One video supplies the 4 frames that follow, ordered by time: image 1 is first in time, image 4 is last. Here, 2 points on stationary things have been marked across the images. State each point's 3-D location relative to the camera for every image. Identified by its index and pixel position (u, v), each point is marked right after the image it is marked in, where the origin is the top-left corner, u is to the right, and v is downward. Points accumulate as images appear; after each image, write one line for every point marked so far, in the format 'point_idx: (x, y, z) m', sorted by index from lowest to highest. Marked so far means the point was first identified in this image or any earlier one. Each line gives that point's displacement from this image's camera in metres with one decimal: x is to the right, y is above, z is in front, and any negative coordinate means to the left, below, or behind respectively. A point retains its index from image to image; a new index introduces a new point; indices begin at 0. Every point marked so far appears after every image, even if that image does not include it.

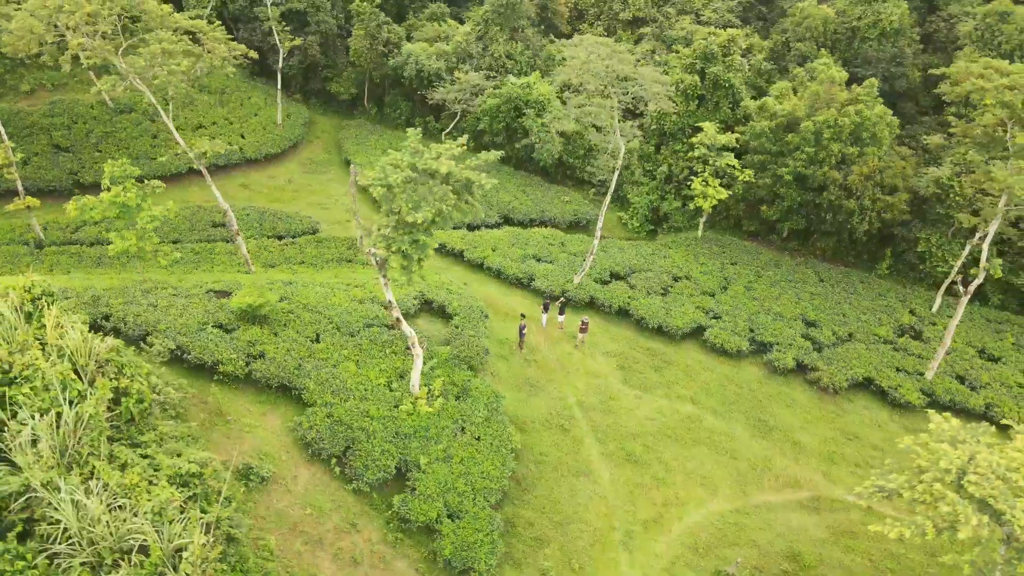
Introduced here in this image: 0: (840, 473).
0: (+6.8, -4.1, +17.5) m
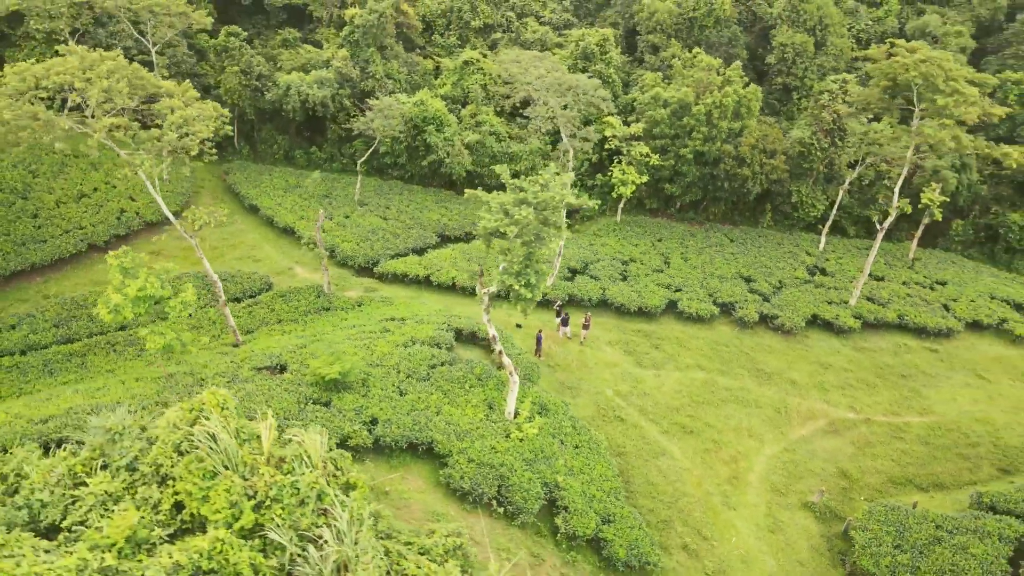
0: (+8.5, -2.9, +21.3) m
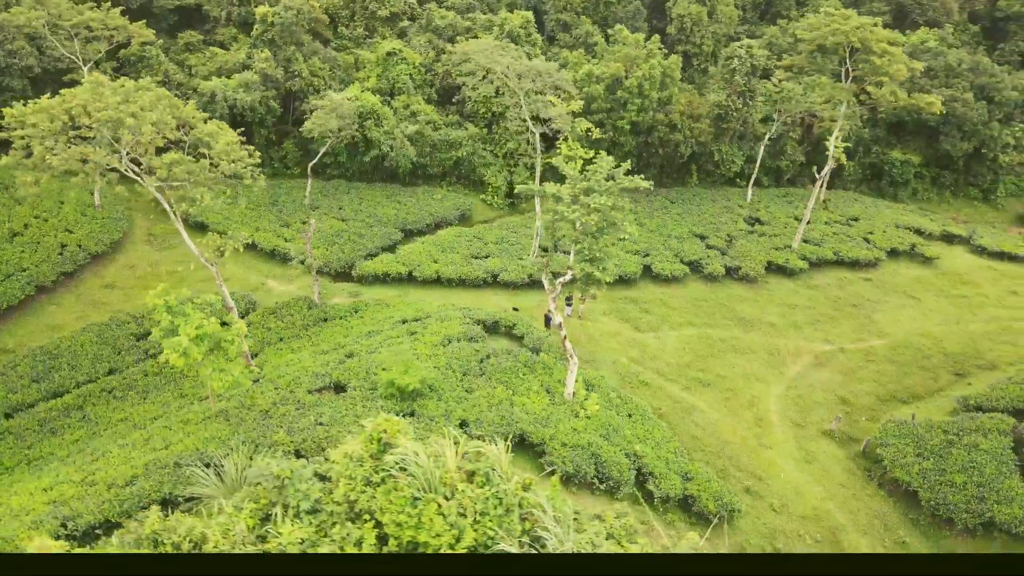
0: (+8.7, -1.3, +23.7) m
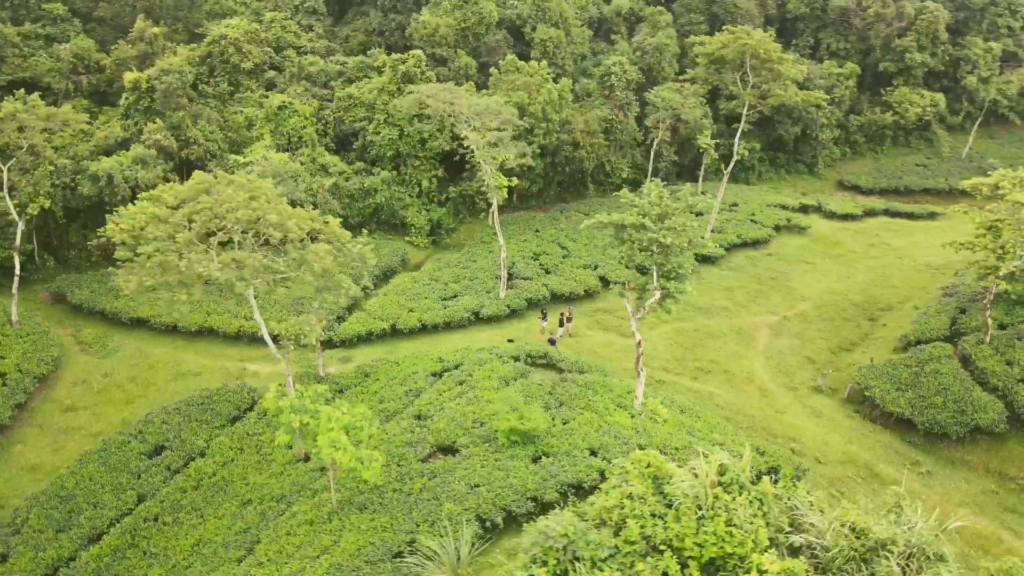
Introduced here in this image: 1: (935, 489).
0: (+8.1, -0.7, +27.0) m
1: (+10.4, -4.9, +19.9) m
